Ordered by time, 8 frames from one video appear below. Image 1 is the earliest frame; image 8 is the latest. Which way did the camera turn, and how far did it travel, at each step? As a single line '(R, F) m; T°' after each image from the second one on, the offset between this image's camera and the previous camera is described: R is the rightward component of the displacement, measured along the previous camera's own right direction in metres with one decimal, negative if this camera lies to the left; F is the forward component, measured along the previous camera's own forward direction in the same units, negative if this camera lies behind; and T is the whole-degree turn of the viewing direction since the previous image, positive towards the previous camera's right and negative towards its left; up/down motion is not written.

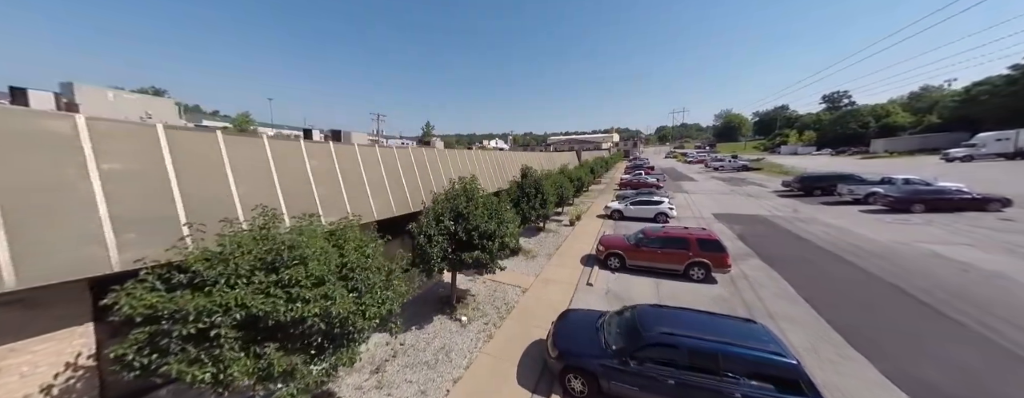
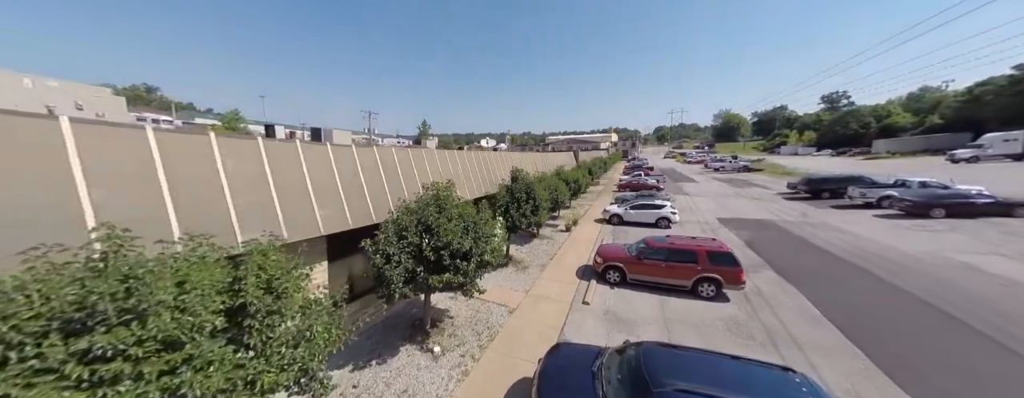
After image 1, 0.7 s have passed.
(+0.4, +1.0) m; 0°
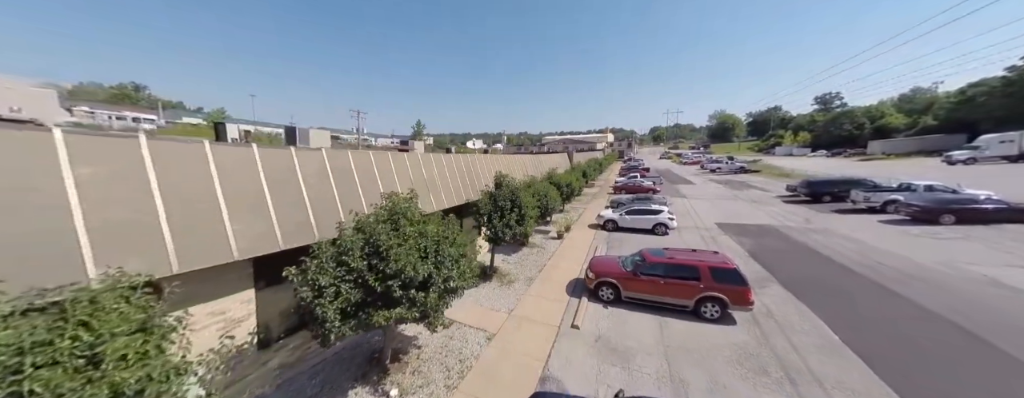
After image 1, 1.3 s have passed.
(+0.4, +0.9) m; +1°
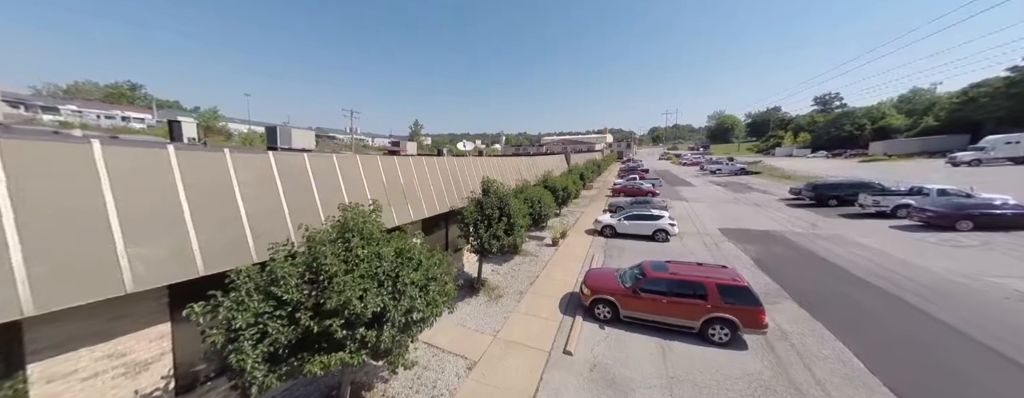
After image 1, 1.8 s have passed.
(+0.3, +0.7) m; 0°
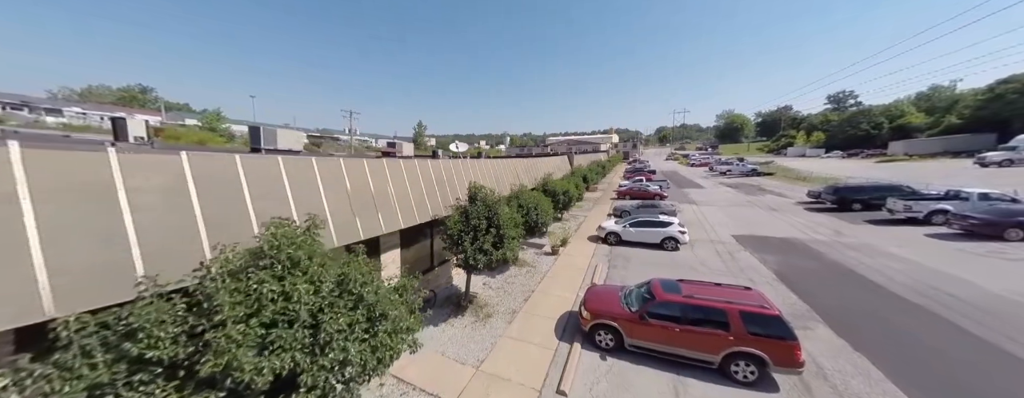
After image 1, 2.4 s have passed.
(+0.4, +0.9) m; -1°
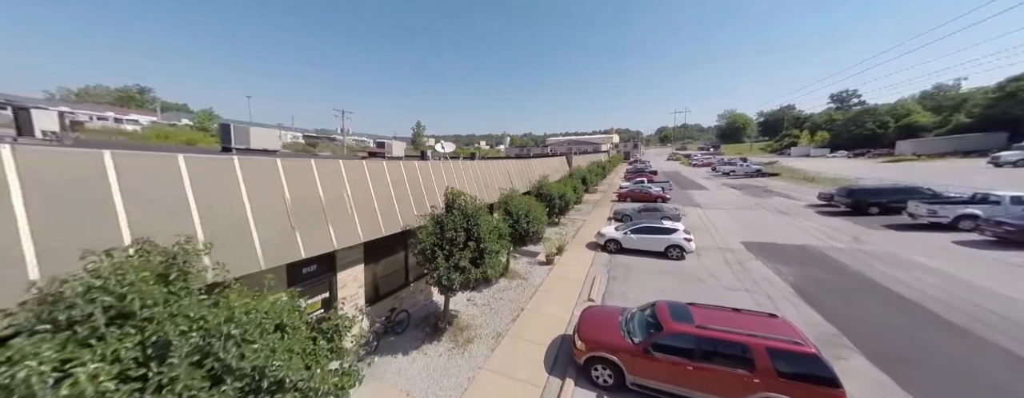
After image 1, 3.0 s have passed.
(+0.4, +1.0) m; 0°
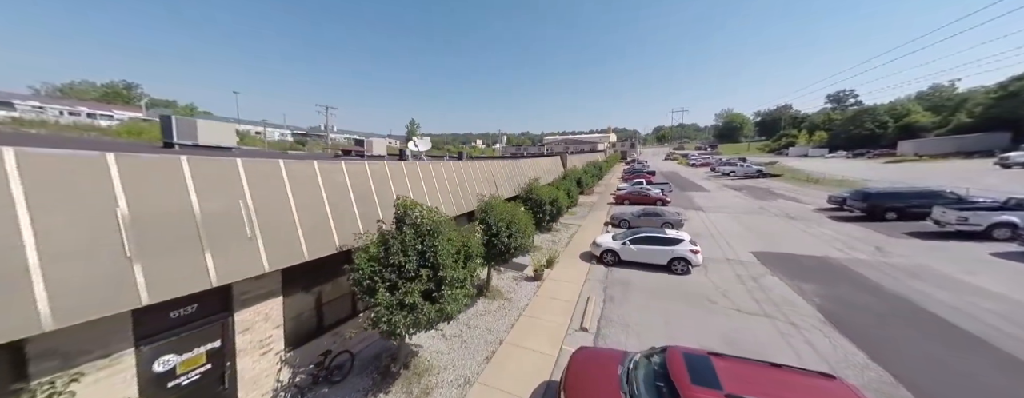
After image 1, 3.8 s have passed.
(+0.5, +1.4) m; +1°
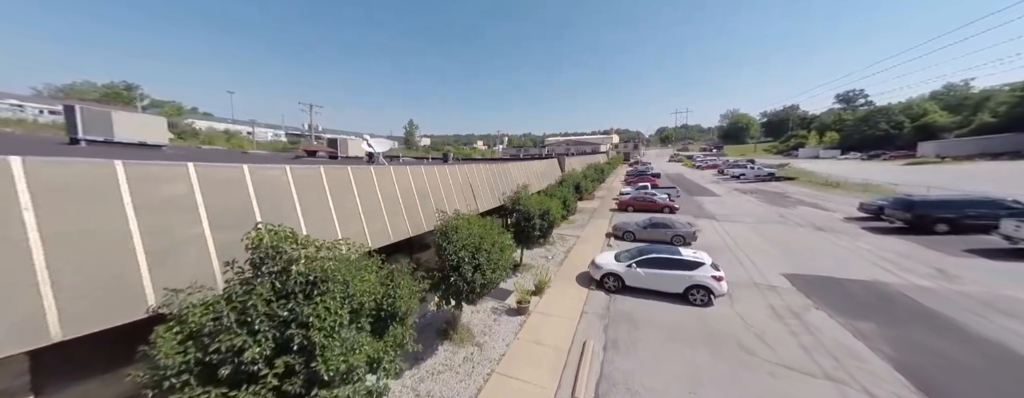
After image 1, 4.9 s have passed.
(+0.7, +1.9) m; 0°
